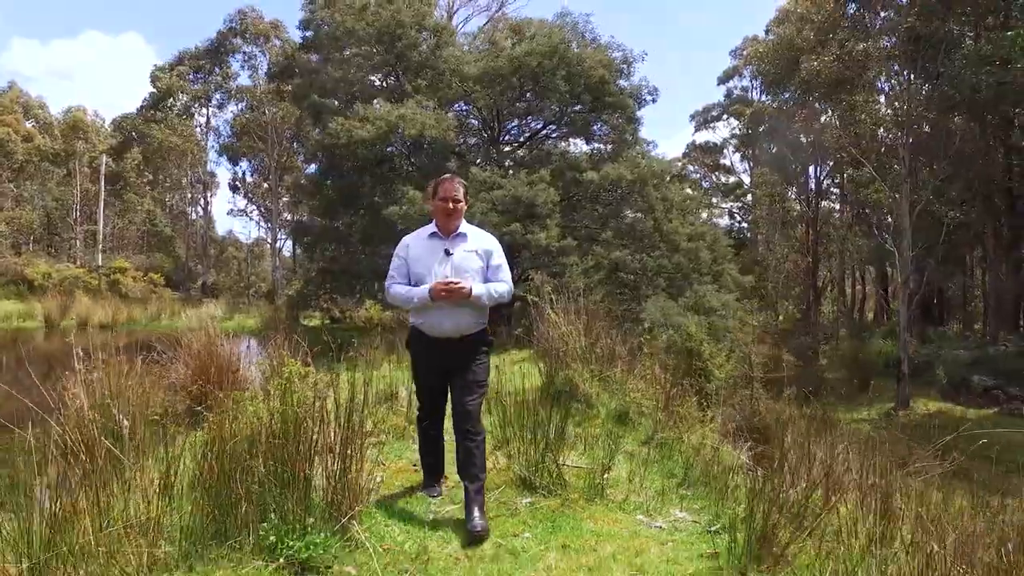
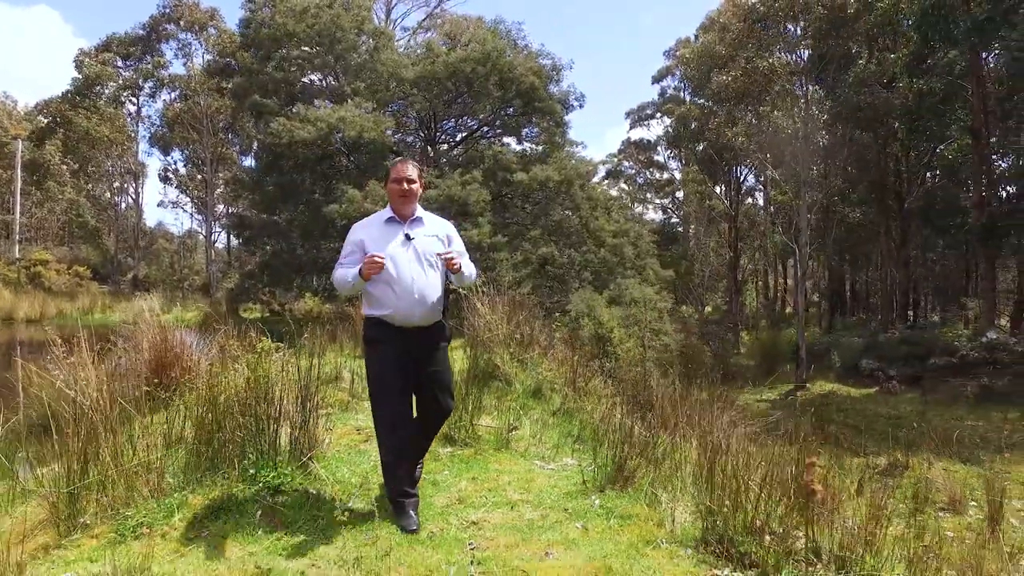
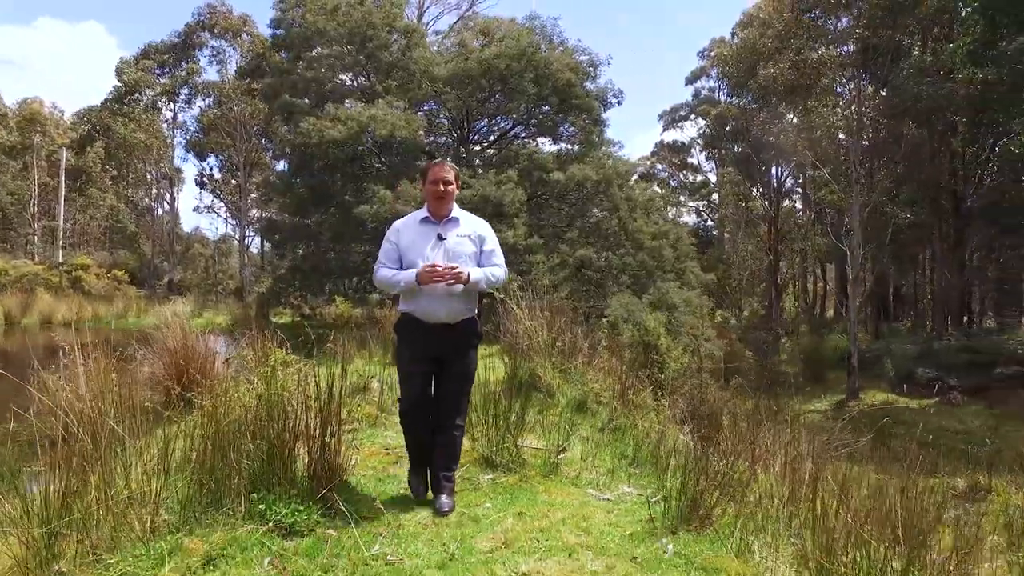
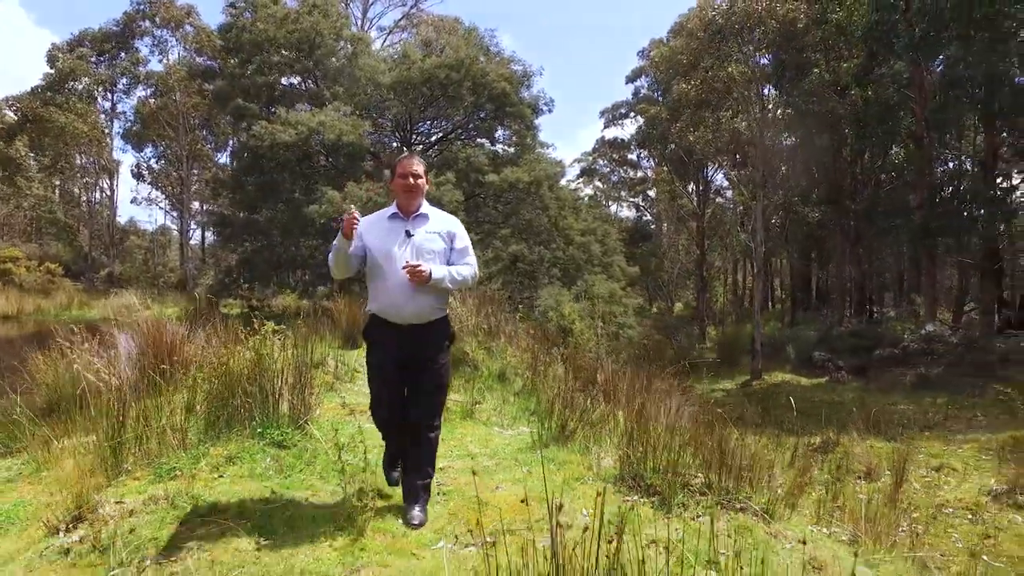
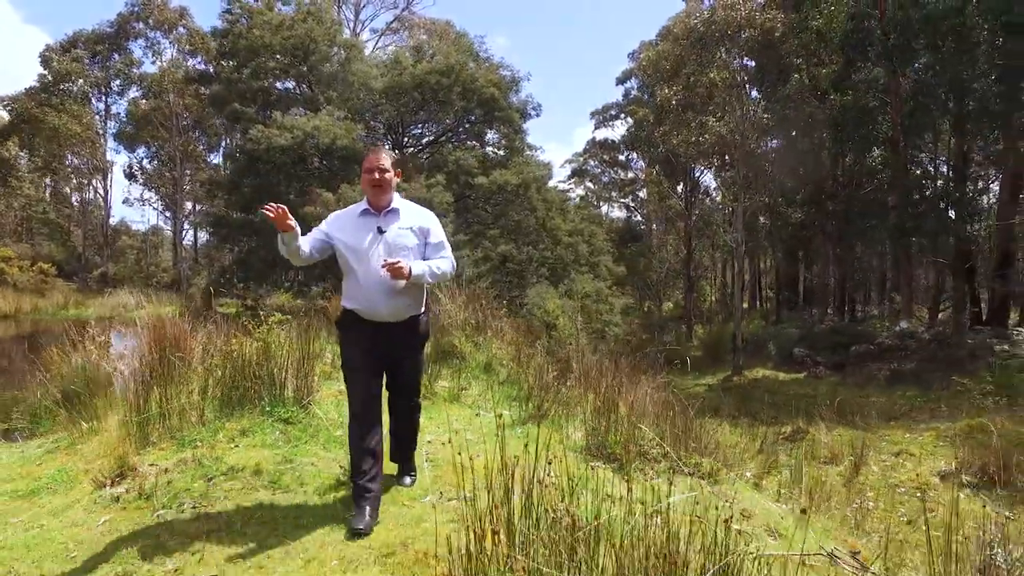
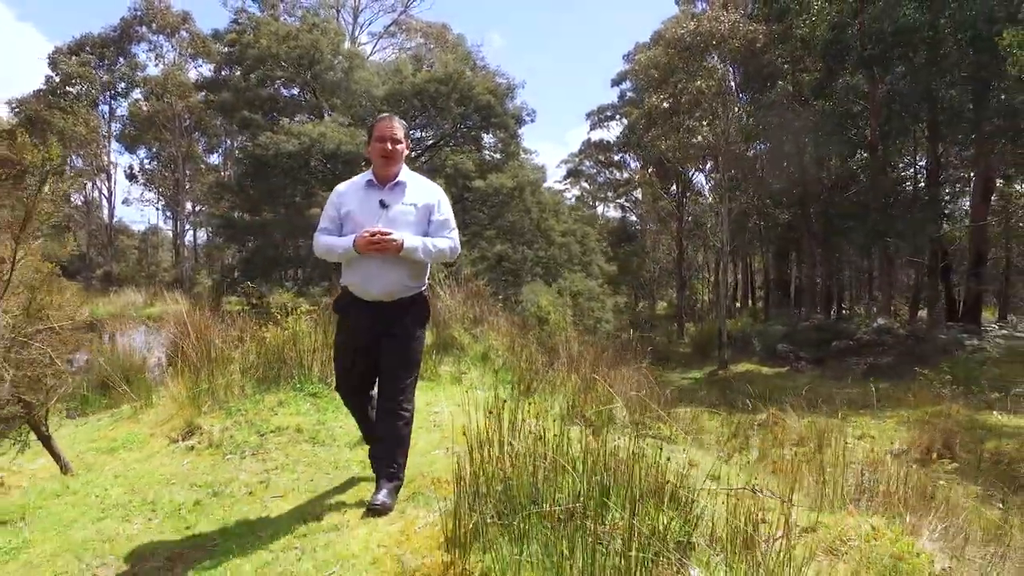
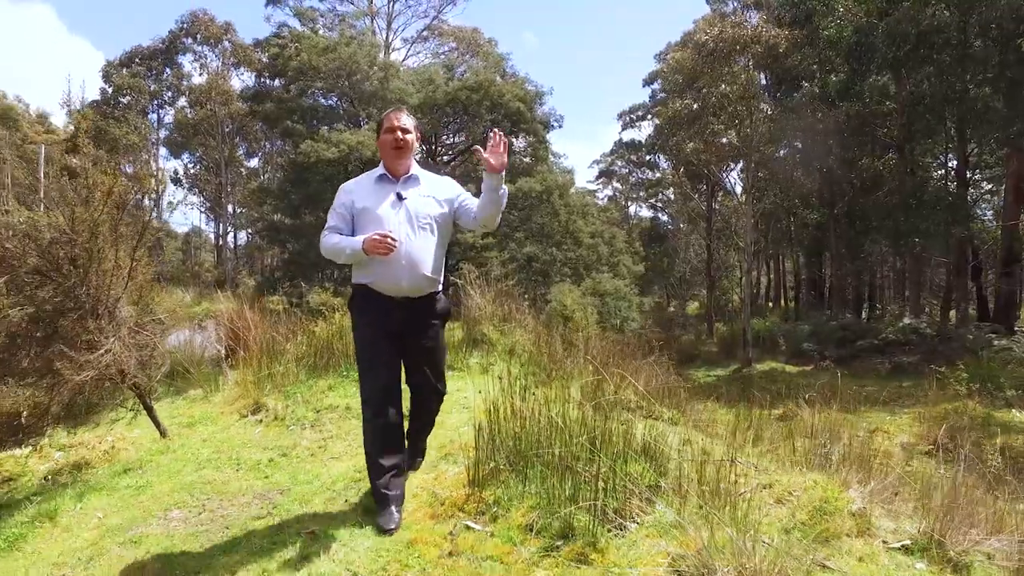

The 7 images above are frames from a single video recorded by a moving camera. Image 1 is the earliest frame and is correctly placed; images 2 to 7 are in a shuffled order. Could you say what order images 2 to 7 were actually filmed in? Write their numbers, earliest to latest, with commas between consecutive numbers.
3, 2, 4, 5, 6, 7
